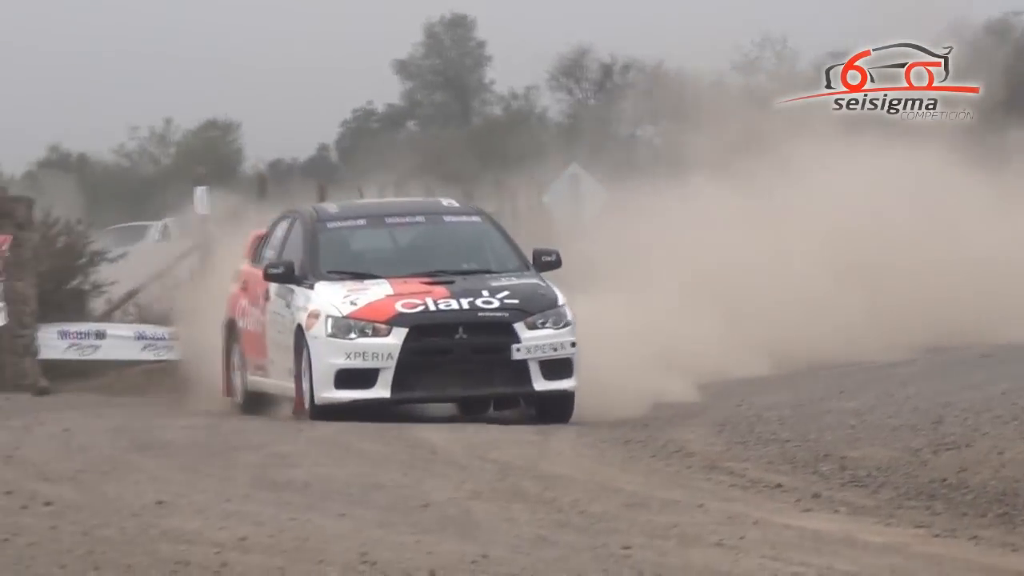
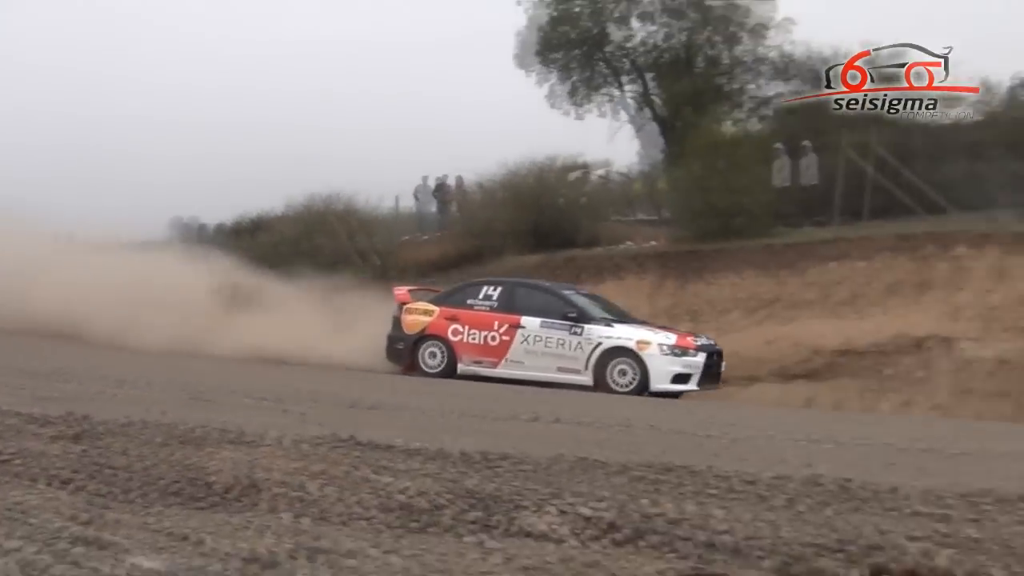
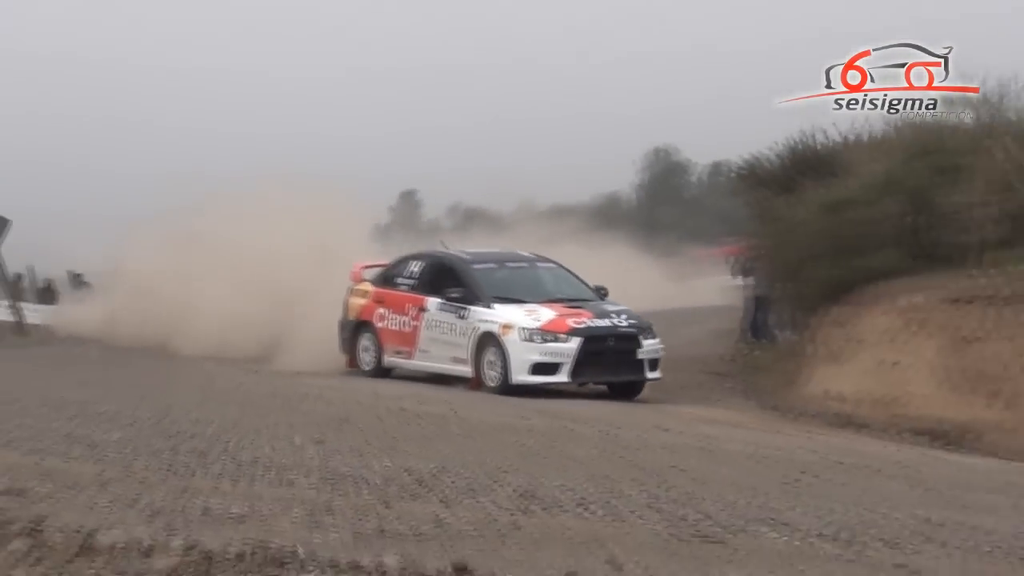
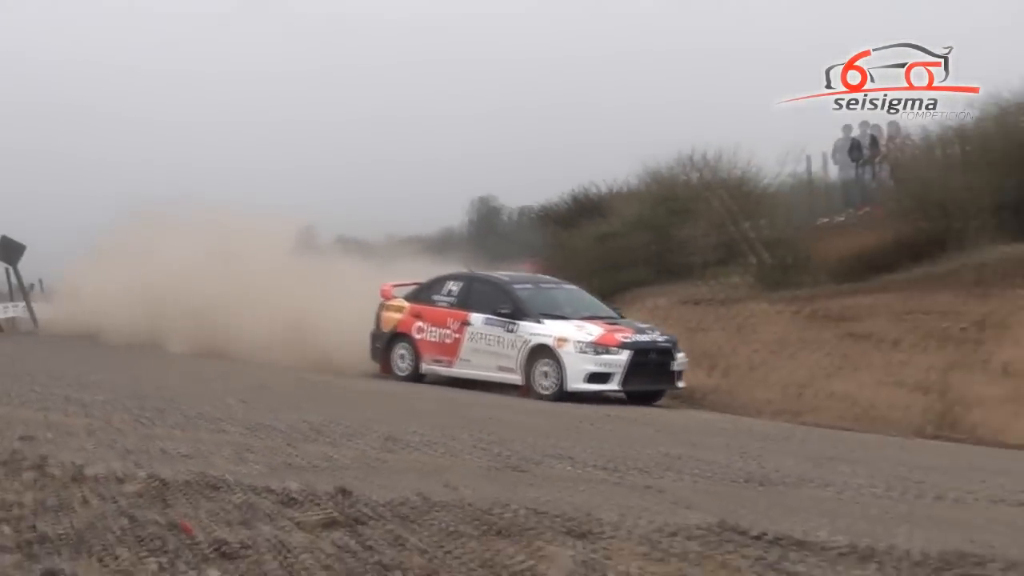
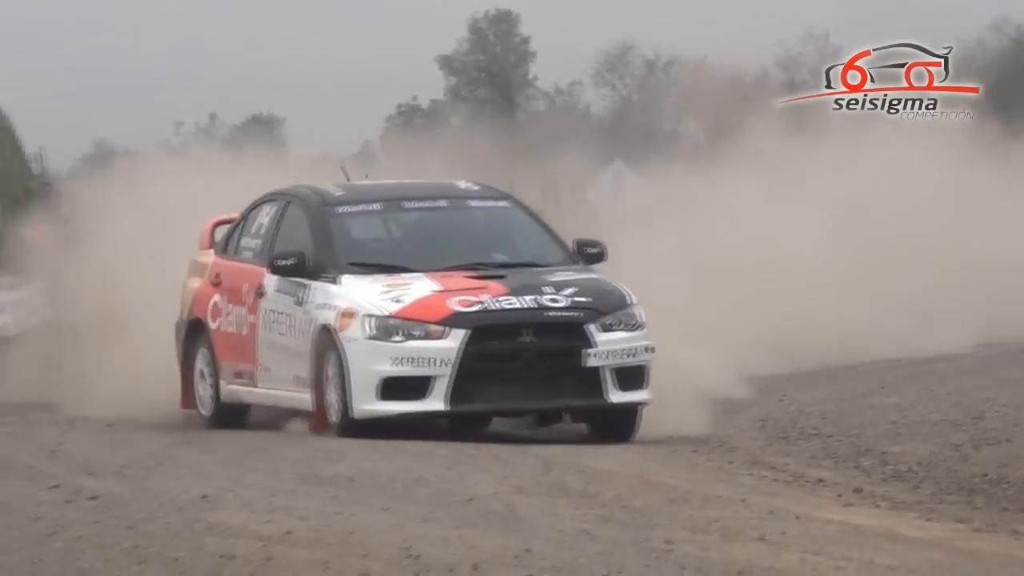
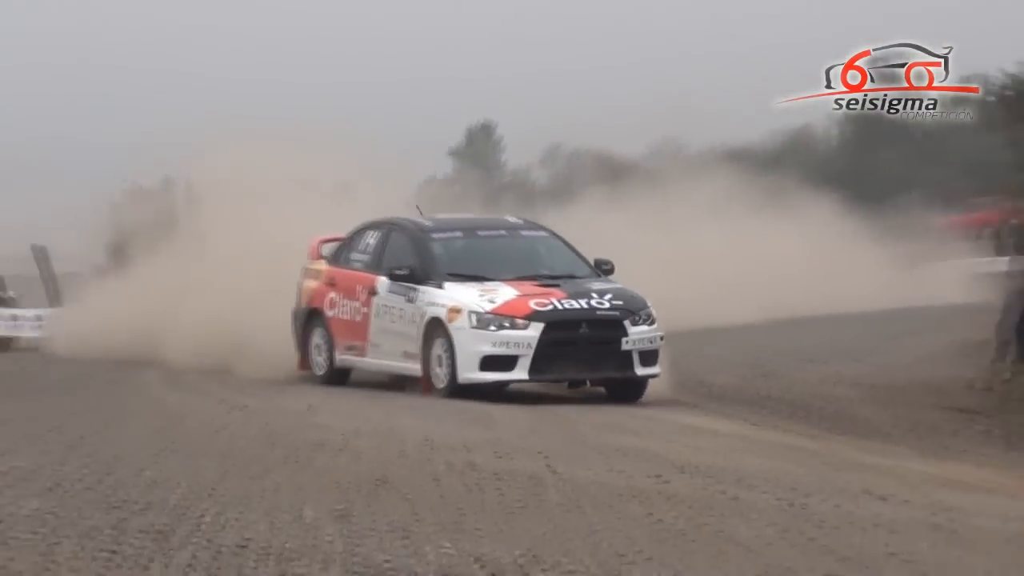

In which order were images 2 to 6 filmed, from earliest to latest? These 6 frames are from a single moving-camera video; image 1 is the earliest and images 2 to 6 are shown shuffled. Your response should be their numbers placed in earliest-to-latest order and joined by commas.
5, 6, 3, 4, 2
